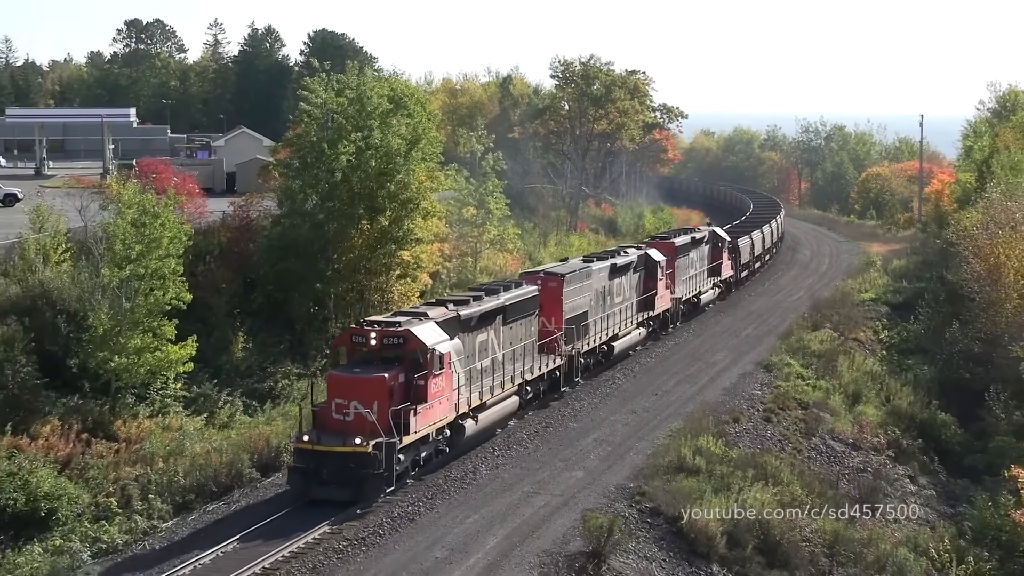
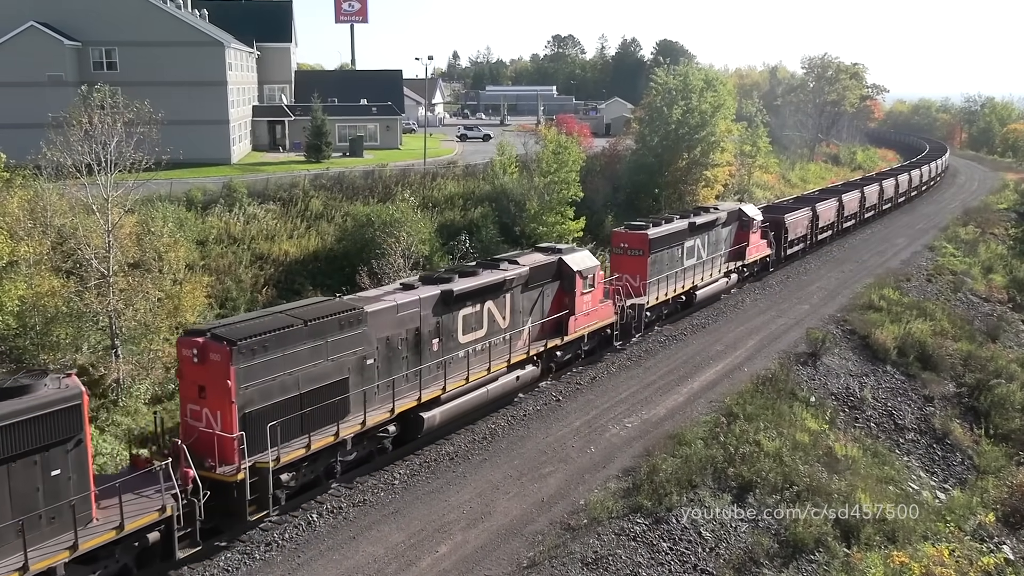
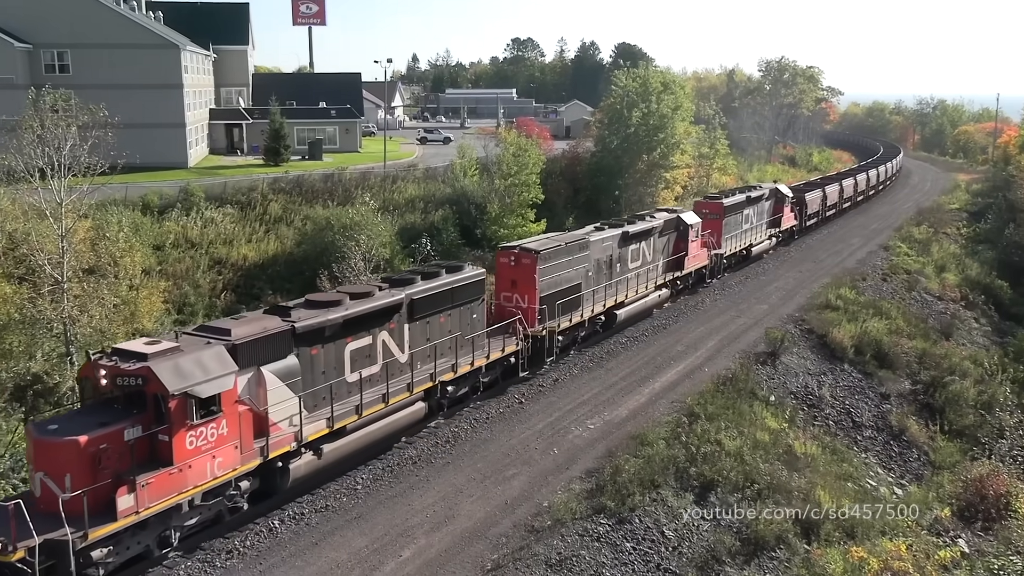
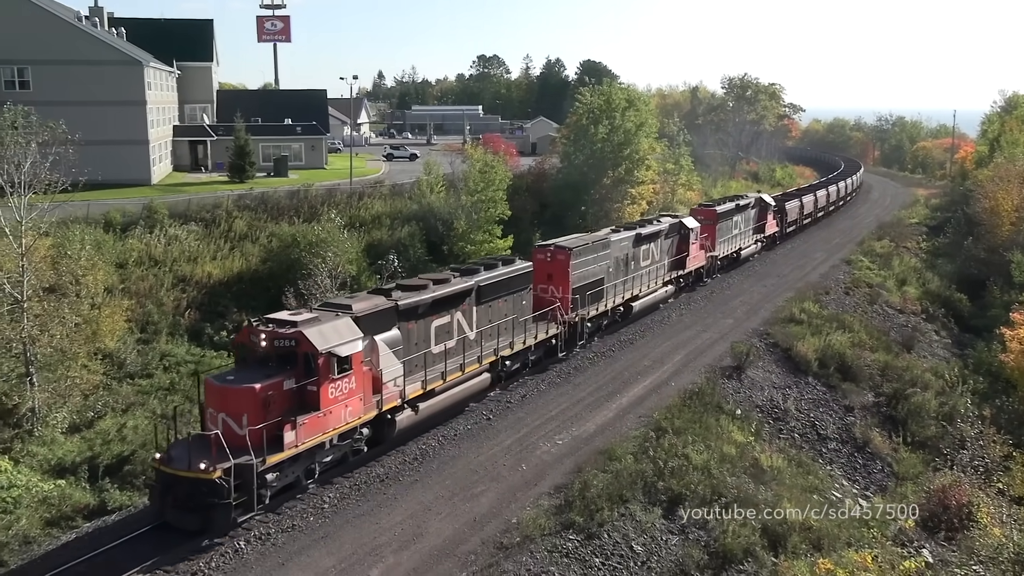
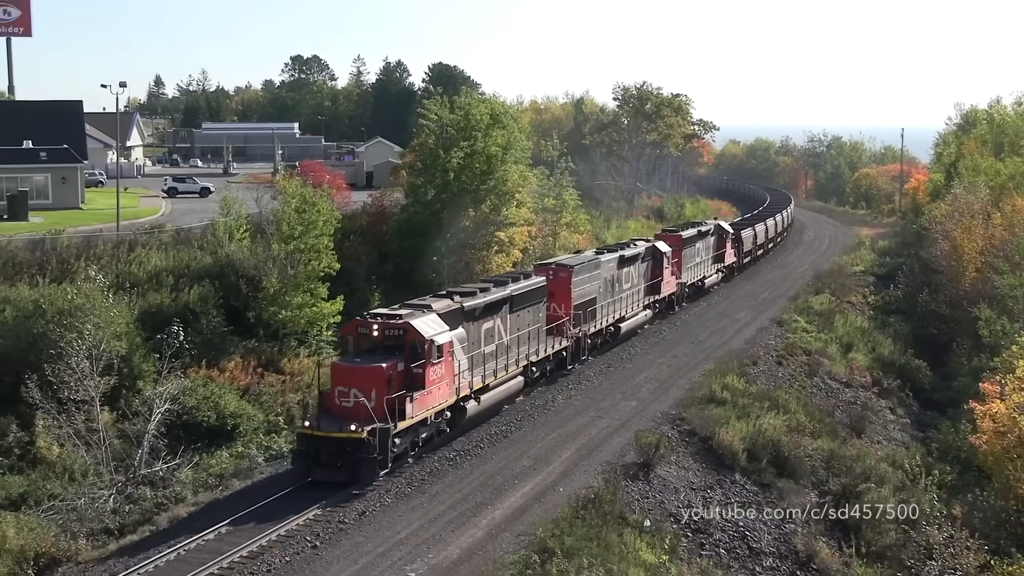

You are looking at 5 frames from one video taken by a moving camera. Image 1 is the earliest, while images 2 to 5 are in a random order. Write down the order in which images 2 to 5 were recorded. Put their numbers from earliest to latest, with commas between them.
5, 4, 3, 2
